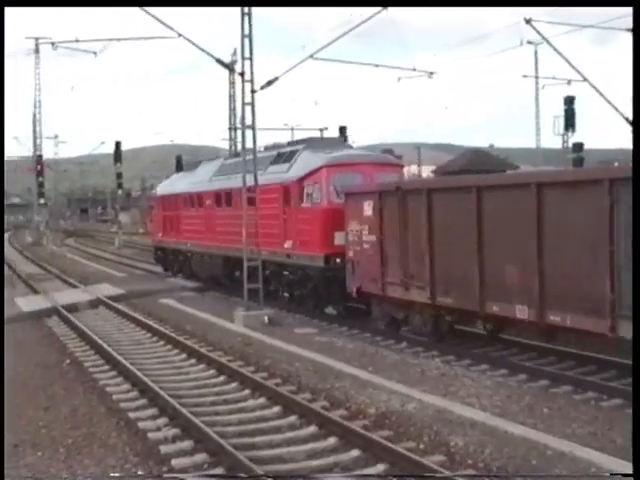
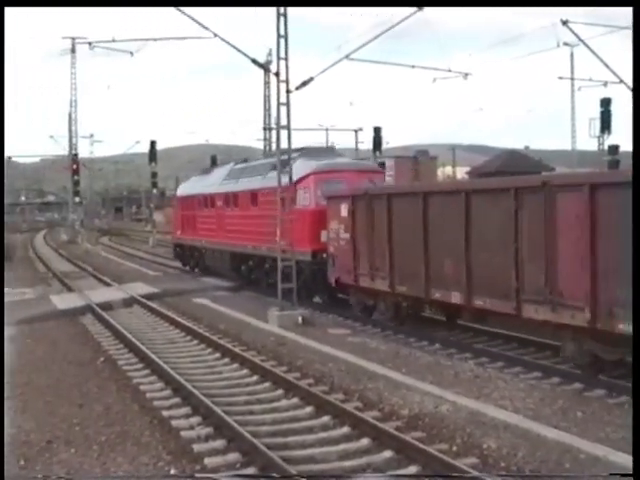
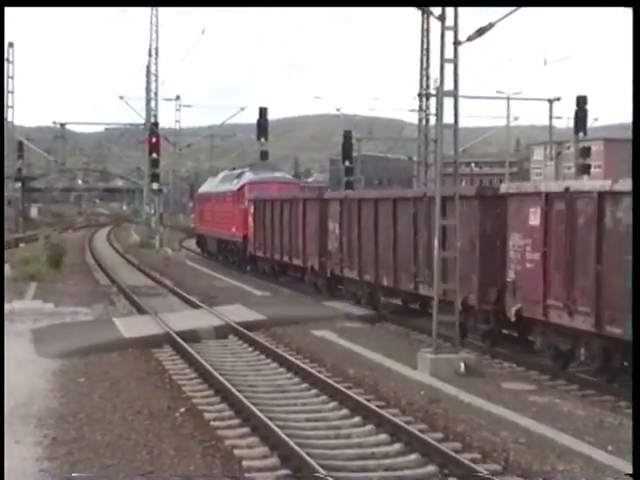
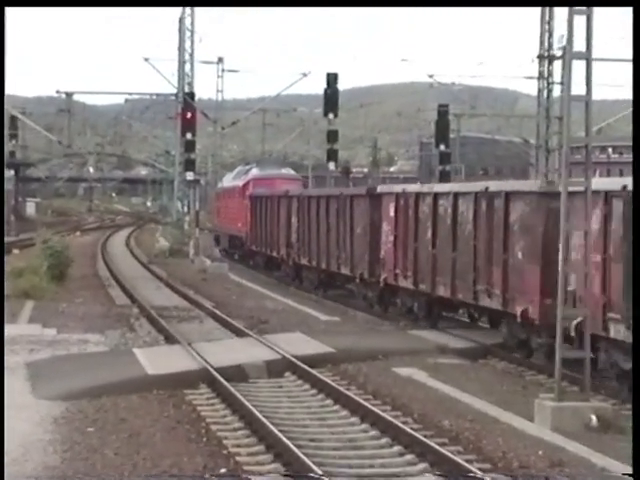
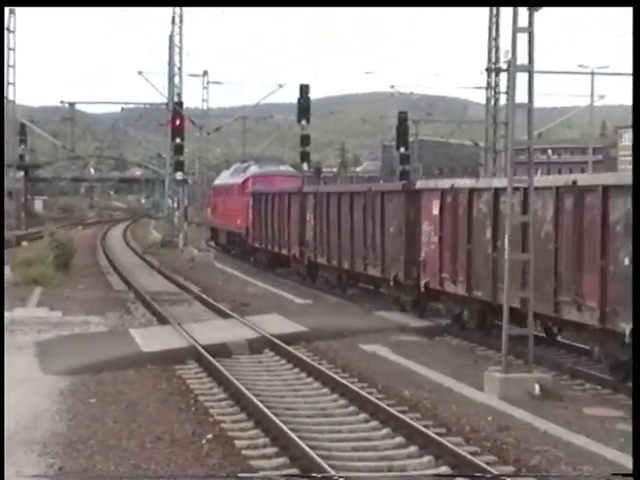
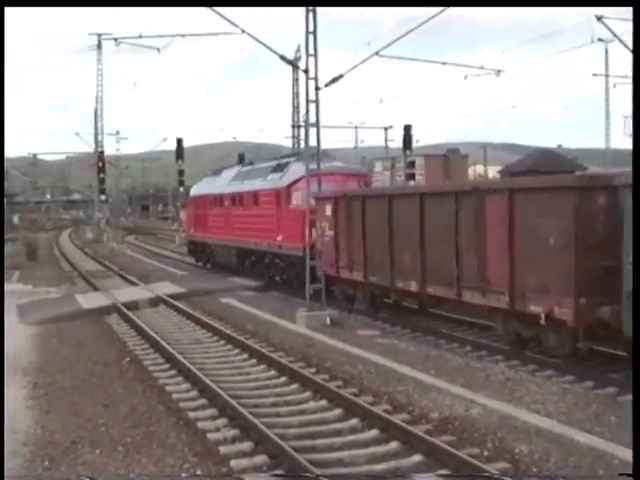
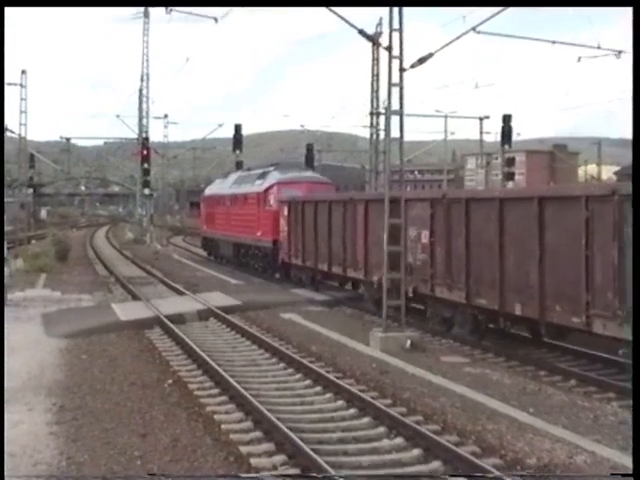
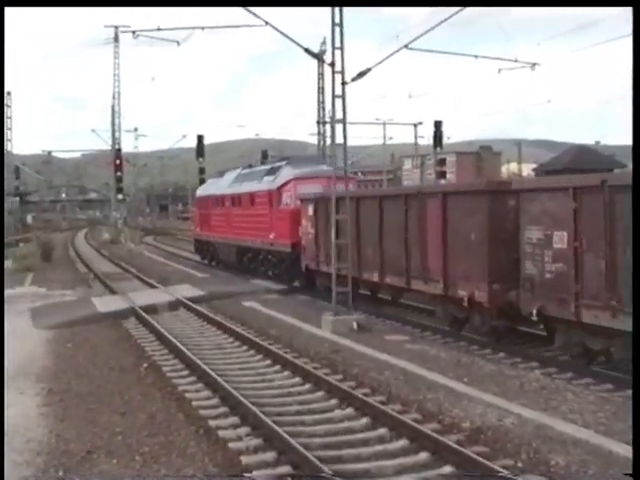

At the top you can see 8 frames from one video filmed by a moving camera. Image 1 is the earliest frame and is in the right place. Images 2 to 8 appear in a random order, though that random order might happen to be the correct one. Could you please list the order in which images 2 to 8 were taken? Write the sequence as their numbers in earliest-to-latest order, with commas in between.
2, 6, 8, 7, 3, 5, 4
